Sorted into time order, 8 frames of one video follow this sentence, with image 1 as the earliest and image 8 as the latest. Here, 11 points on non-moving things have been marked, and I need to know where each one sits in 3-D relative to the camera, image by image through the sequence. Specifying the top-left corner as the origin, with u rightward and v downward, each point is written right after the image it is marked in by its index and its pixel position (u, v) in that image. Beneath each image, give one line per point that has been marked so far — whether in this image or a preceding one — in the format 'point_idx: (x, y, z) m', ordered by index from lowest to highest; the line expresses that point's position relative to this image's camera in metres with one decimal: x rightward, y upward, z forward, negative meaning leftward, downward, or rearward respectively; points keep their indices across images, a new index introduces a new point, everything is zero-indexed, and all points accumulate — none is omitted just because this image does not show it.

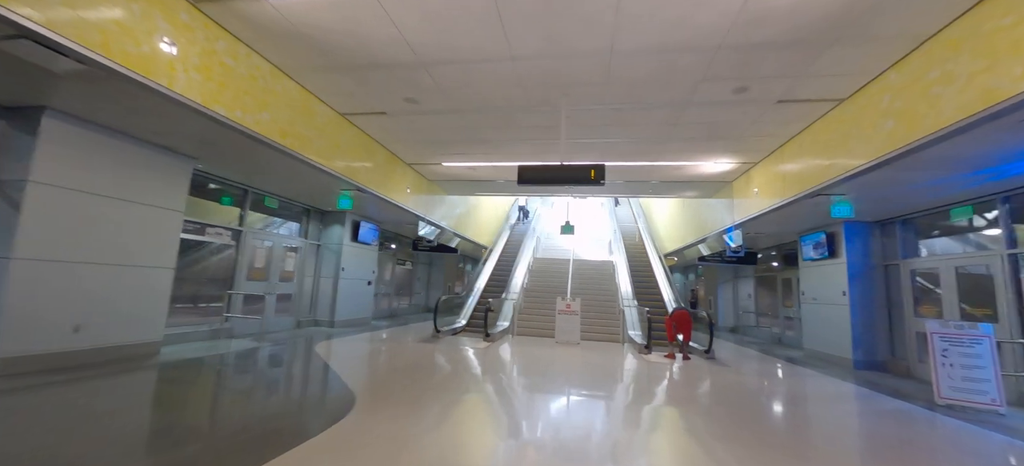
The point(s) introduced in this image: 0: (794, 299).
0: (+7.0, -1.6, +9.5) m
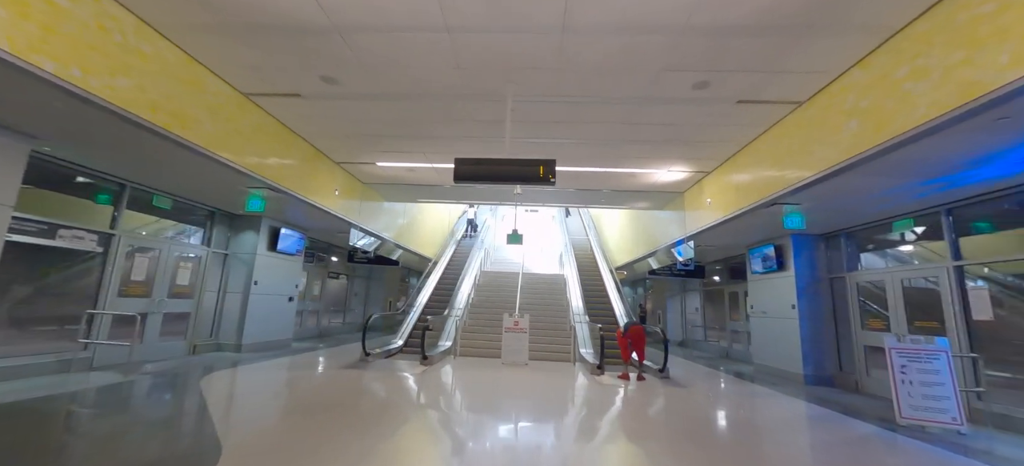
0: (+5.7, -2.0, +9.5) m
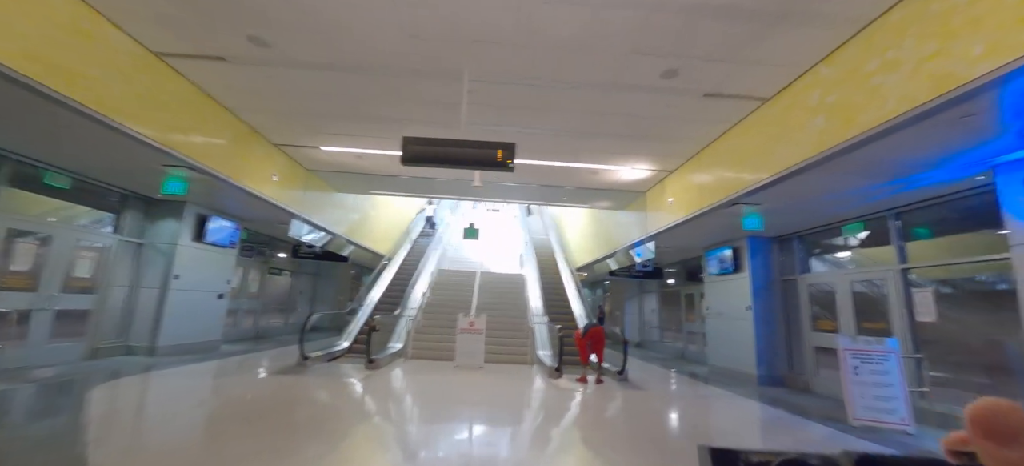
0: (+4.6, -2.0, +9.6) m
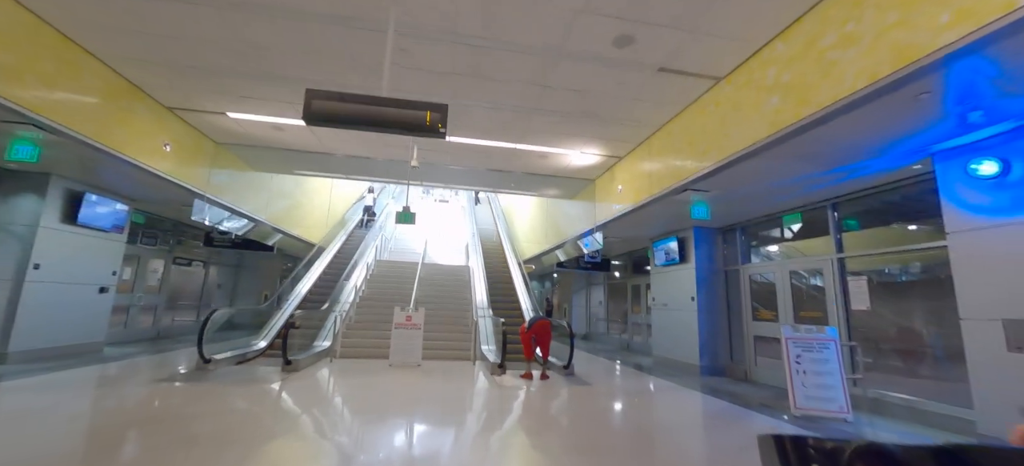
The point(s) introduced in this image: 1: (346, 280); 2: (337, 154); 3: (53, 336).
0: (+3.3, -1.8, +9.6) m
1: (-3.7, -1.0, +8.5) m
2: (-3.1, +1.4, +6.7) m
3: (-7.1, -1.6, +5.9) m
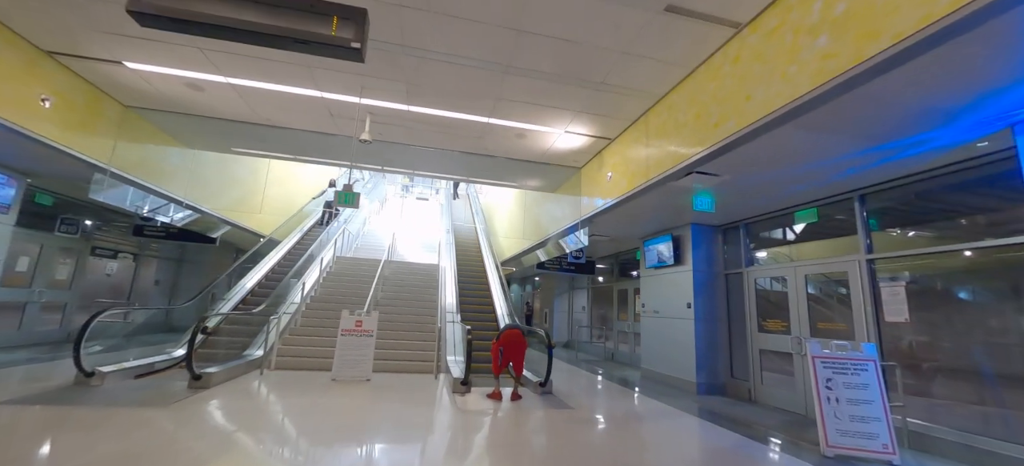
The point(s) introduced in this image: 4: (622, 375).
0: (+2.7, -1.8, +8.8) m
1: (-4.2, -0.9, +7.4) m
2: (-3.5, +1.6, +5.7) m
3: (-7.5, -1.3, +4.7) m
4: (+2.0, -2.6, +7.1) m
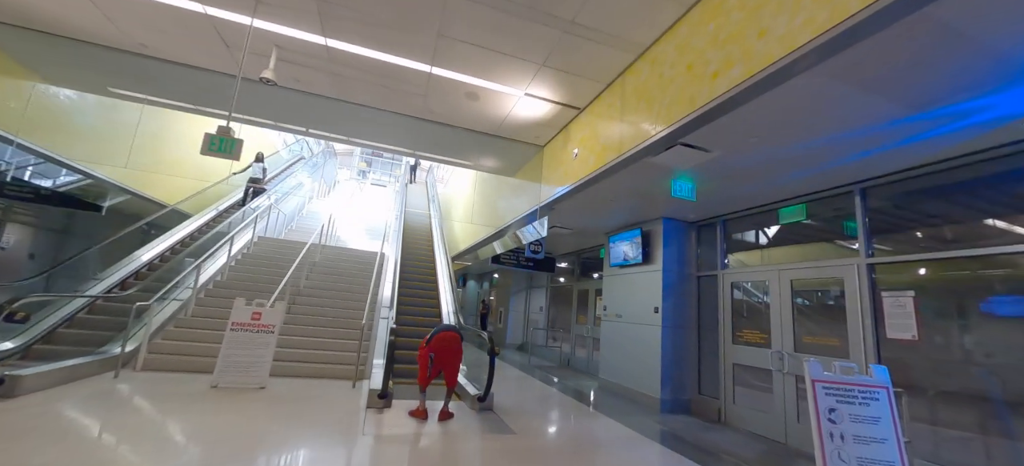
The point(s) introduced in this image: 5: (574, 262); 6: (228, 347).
0: (+1.6, -1.7, +8.1) m
1: (-5.0, -0.4, +6.1) m
2: (-4.0, +2.0, +4.5) m
3: (-8.1, -0.6, +3.1) m
4: (+1.1, -2.5, +6.3) m
5: (+1.5, -0.7, +8.9) m
6: (-3.1, -1.2, +4.2) m
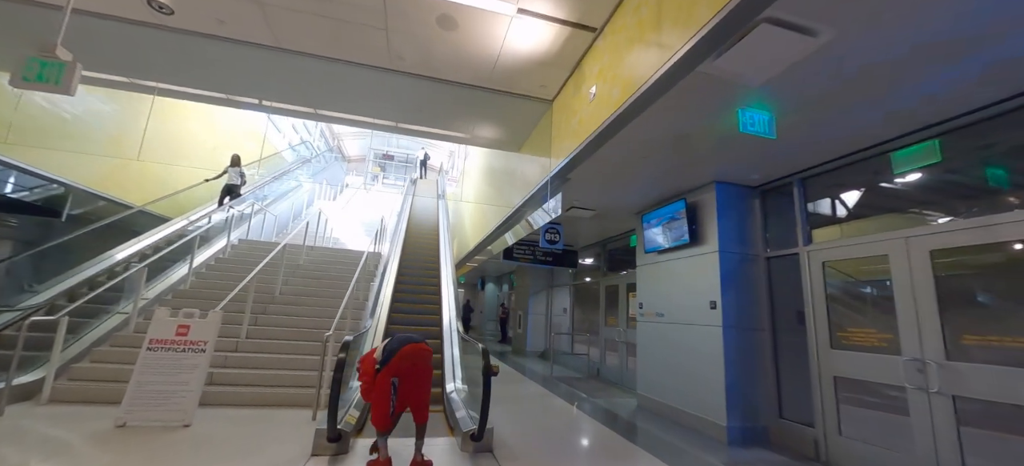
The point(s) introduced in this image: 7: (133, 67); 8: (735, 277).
0: (+1.9, -1.4, +6.8) m
1: (-4.9, -0.4, +5.2) m
2: (-4.1, +2.0, +3.6) m
3: (-8.2, -0.8, +2.4) m
4: (+1.3, -2.2, +5.1) m
5: (+1.8, -0.4, +7.7) m
6: (-3.0, -1.2, +3.2) m
7: (-4.1, +1.8, +4.2) m
8: (+2.2, -0.4, +3.9) m
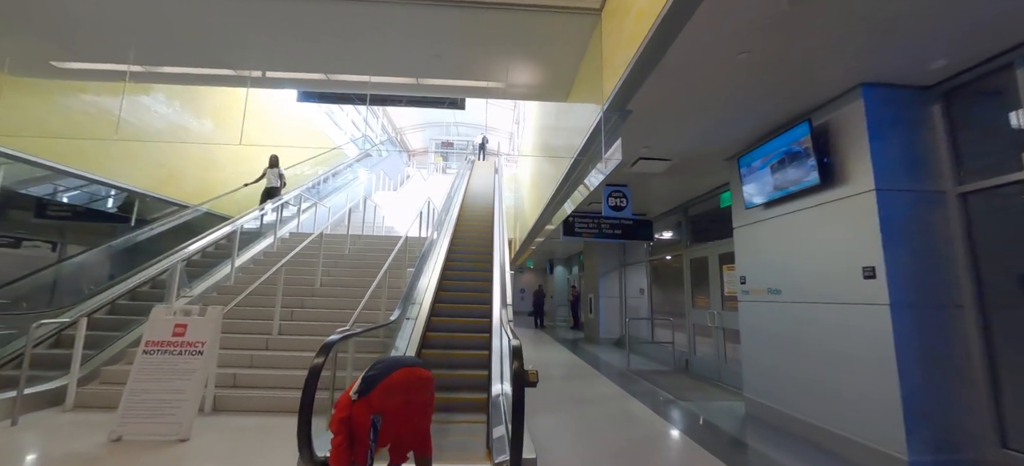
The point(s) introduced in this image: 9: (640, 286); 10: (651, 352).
0: (+2.8, -0.9, +5.5) m
1: (-4.2, -0.4, +5.2) m
2: (-3.9, +2.0, +3.3) m
3: (-7.9, -1.1, +3.0) m
4: (+2.0, -1.8, +3.9) m
5: (+2.8, +0.2, +6.3) m
6: (-2.7, -1.1, +2.8) m
7: (-3.7, +1.9, +3.9) m
8: (+2.5, +0.1, +2.5) m
9: (+2.6, -1.1, +7.9) m
10: (+2.7, -2.2, +7.3) m
